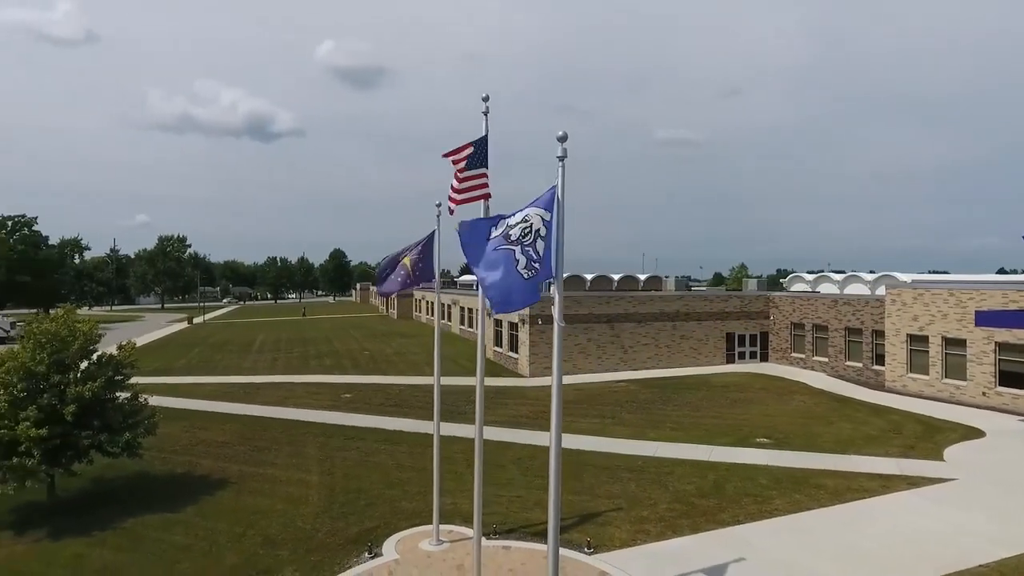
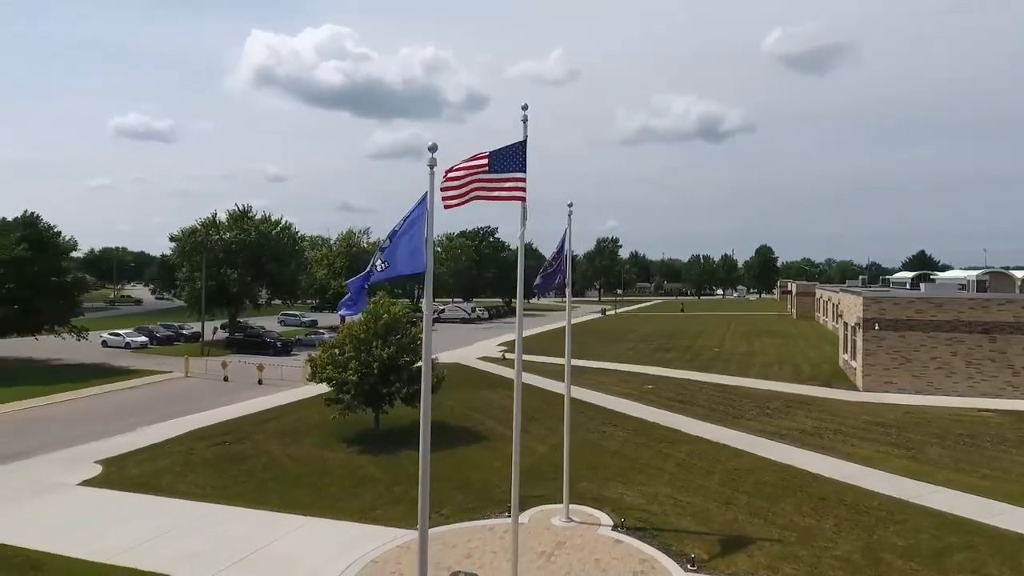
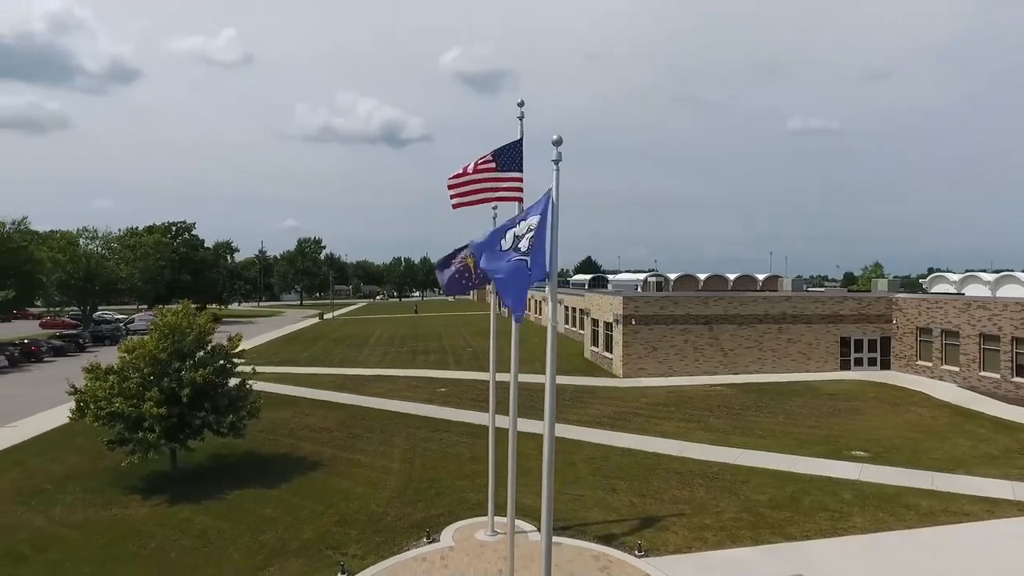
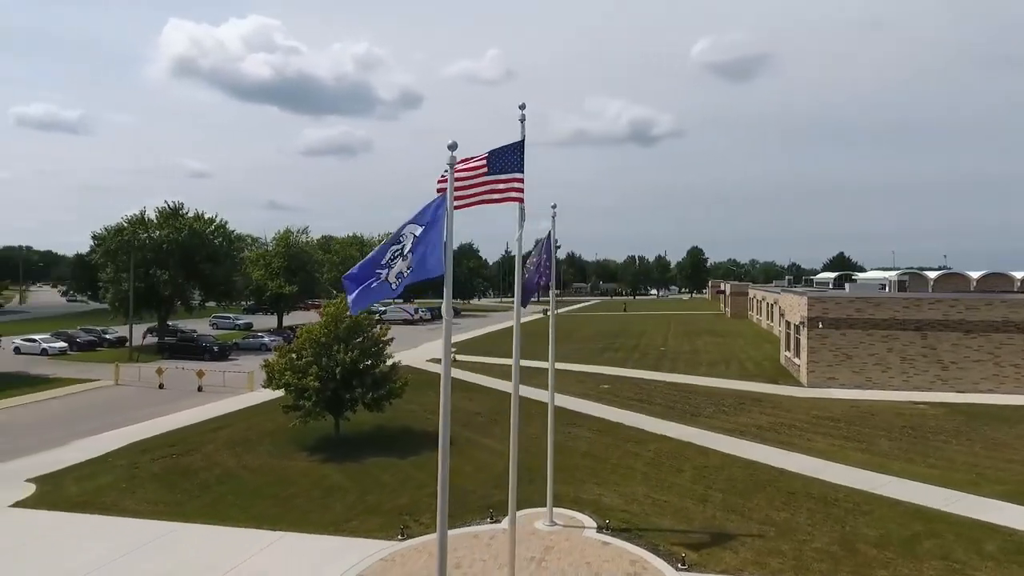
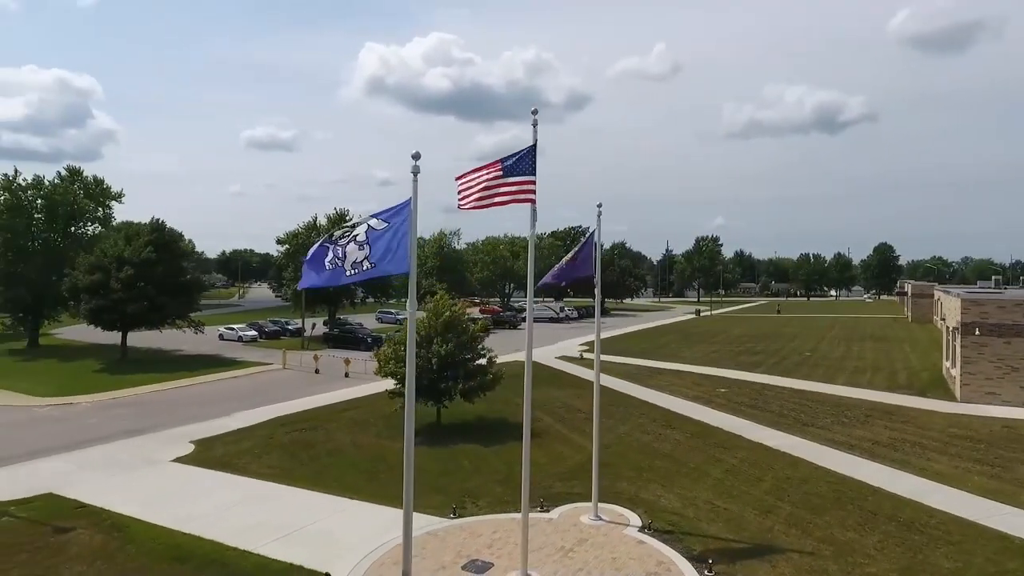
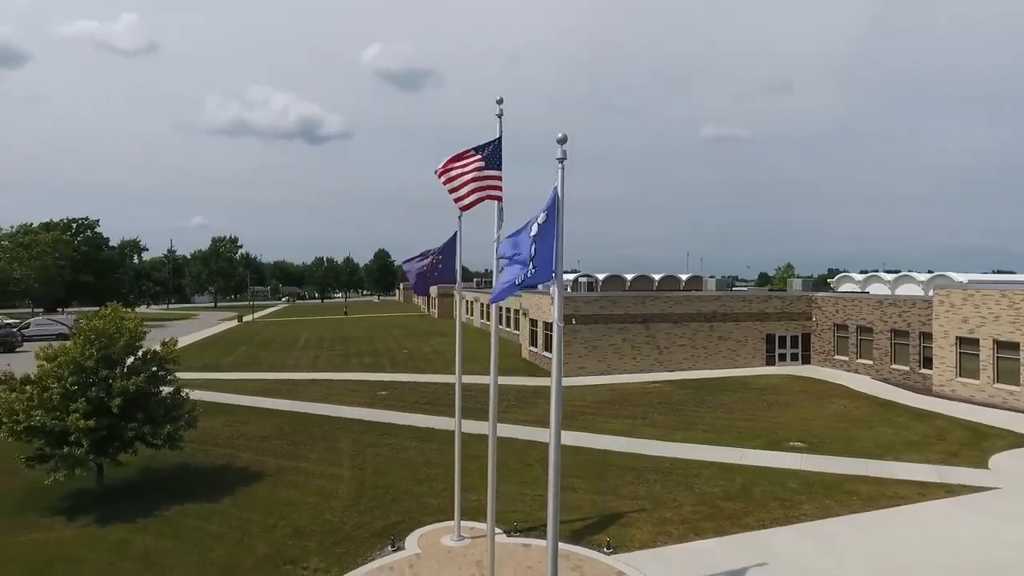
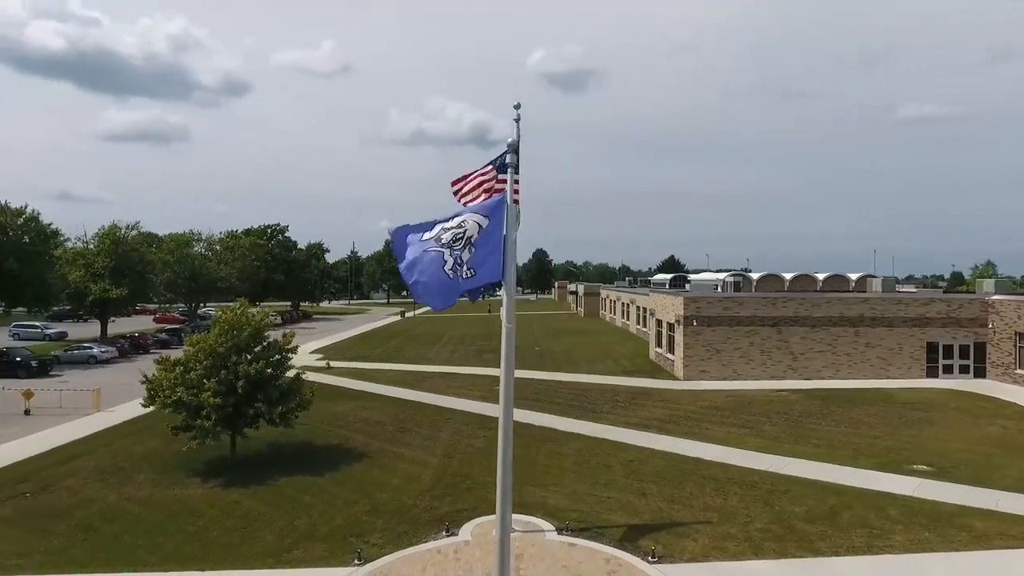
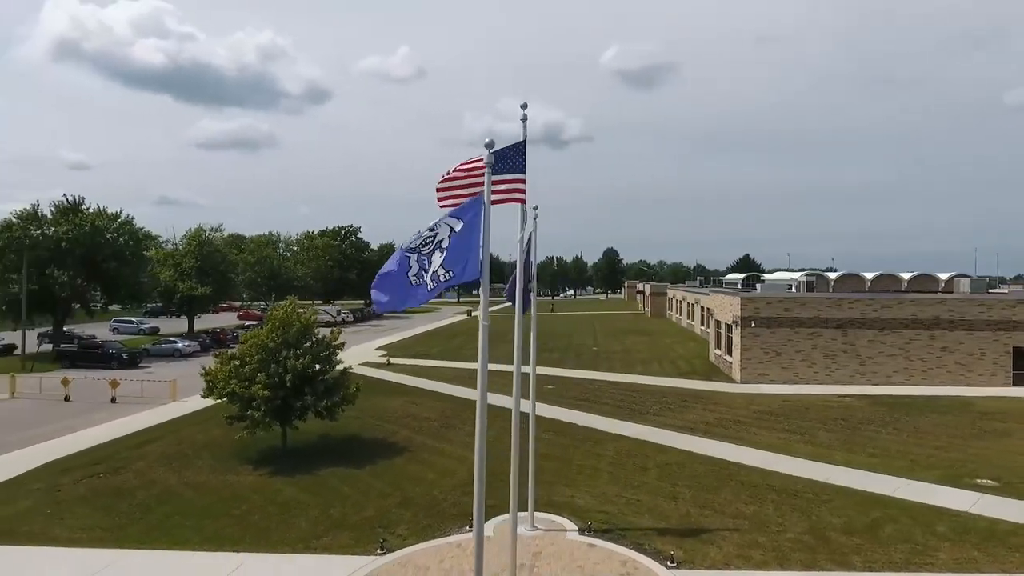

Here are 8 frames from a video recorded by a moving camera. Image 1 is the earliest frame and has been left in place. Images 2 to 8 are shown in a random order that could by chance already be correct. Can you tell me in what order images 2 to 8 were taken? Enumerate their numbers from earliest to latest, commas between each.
6, 3, 7, 8, 4, 2, 5
